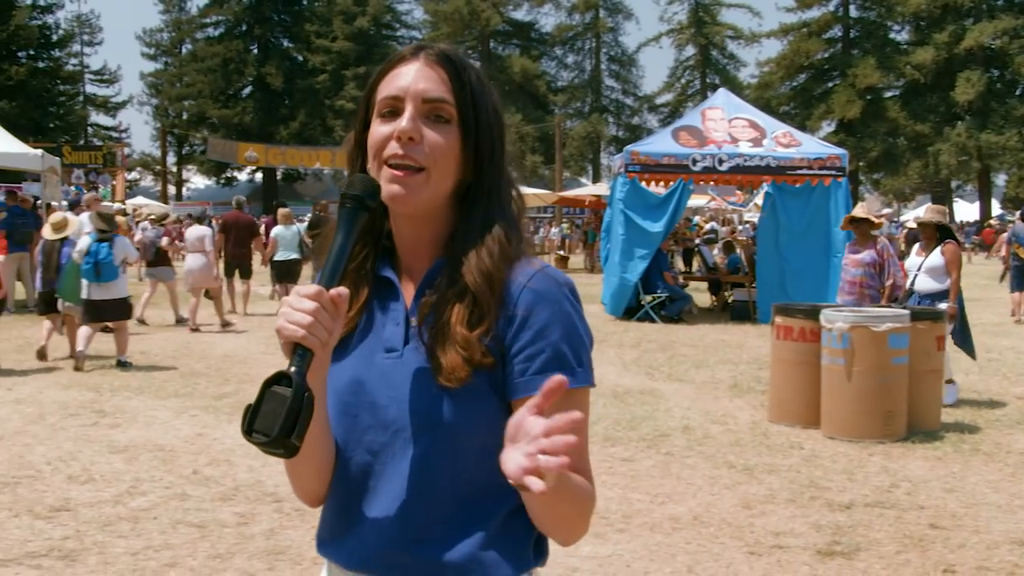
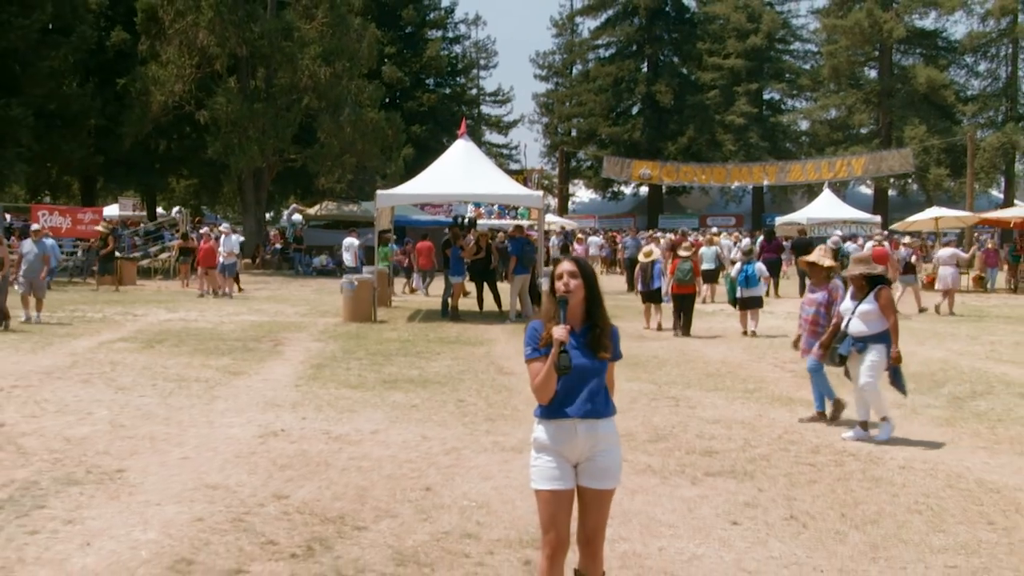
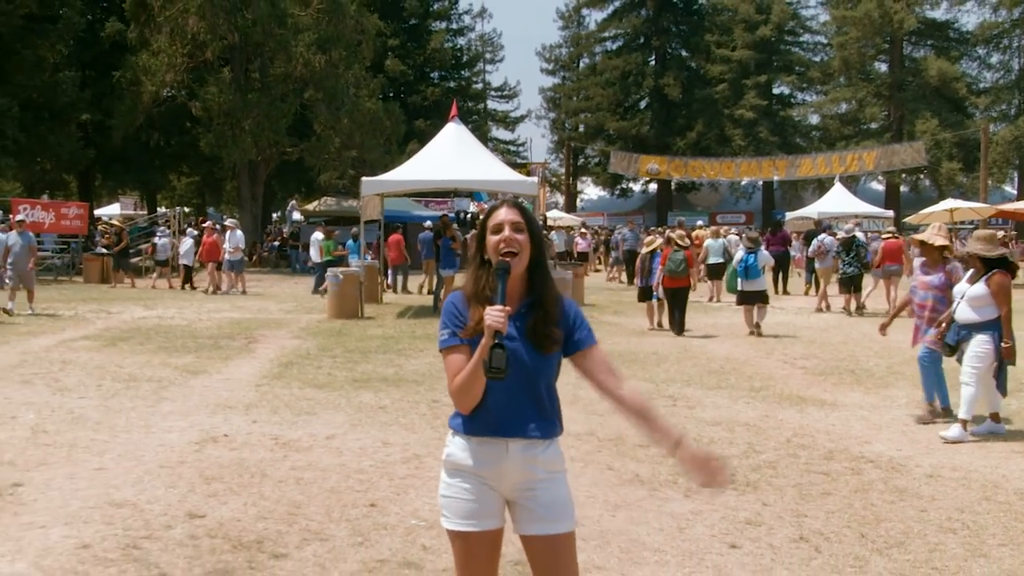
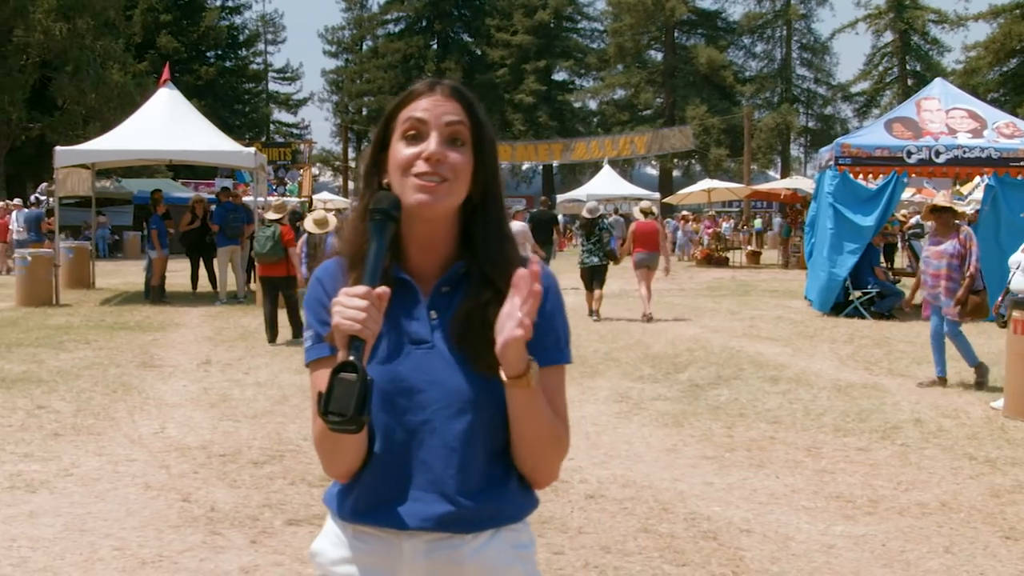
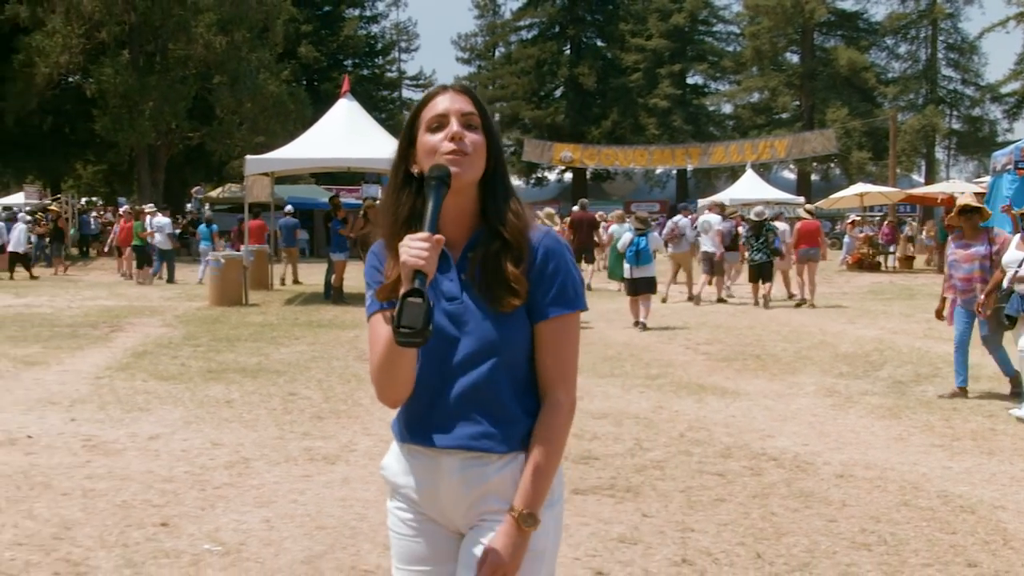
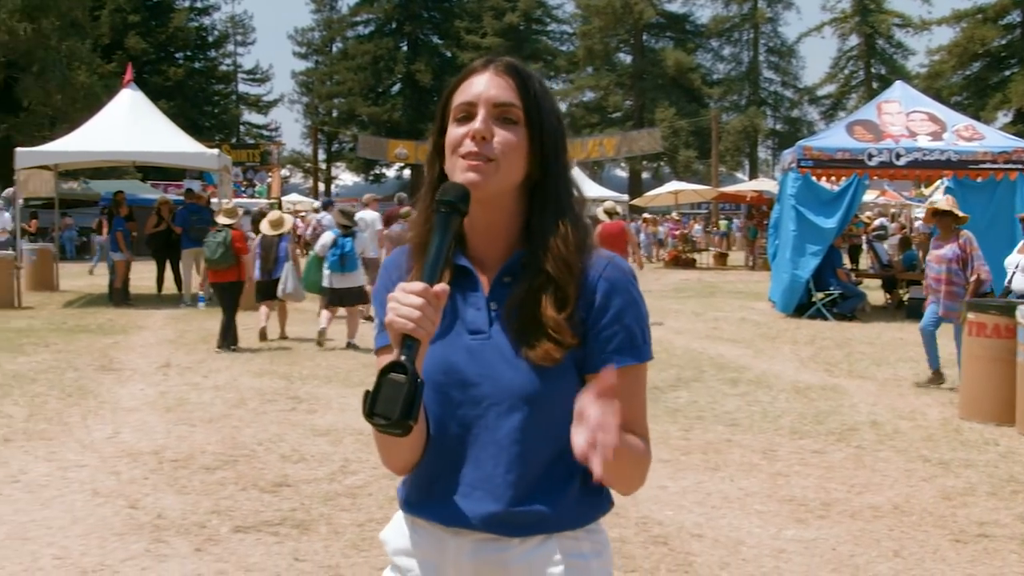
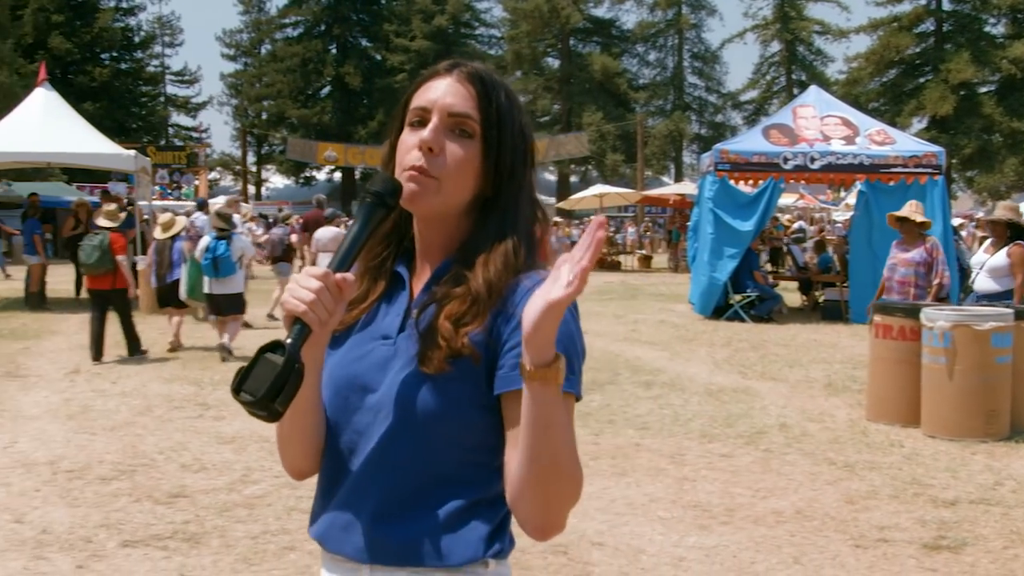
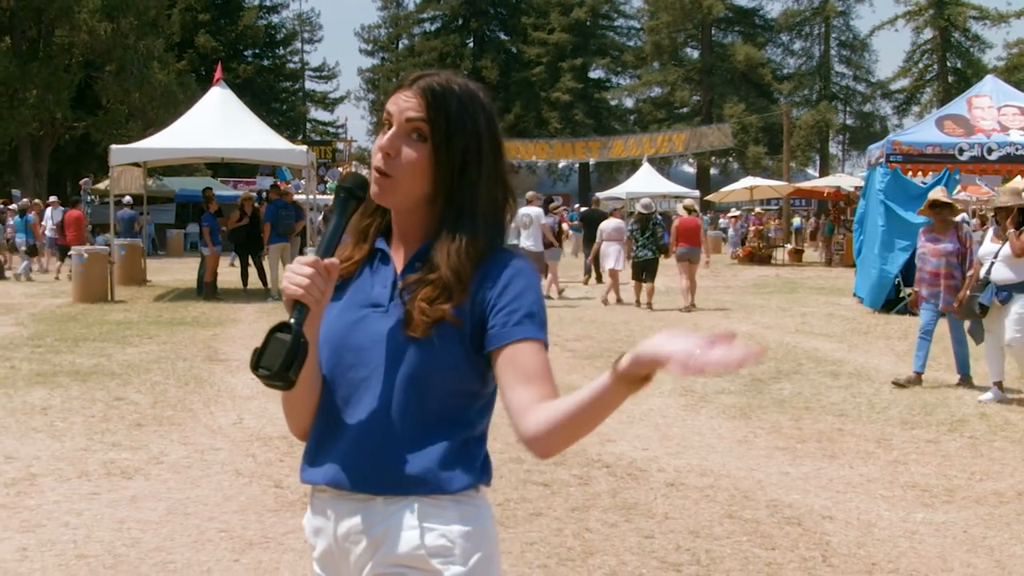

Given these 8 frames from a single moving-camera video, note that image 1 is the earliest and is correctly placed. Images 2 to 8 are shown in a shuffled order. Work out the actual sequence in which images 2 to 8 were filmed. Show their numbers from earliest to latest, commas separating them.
7, 6, 4, 8, 5, 3, 2
